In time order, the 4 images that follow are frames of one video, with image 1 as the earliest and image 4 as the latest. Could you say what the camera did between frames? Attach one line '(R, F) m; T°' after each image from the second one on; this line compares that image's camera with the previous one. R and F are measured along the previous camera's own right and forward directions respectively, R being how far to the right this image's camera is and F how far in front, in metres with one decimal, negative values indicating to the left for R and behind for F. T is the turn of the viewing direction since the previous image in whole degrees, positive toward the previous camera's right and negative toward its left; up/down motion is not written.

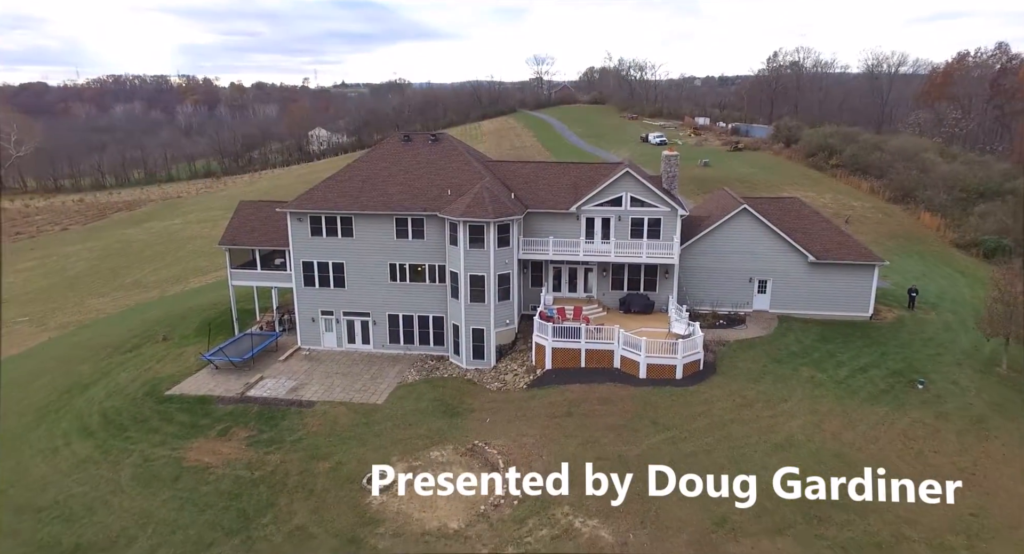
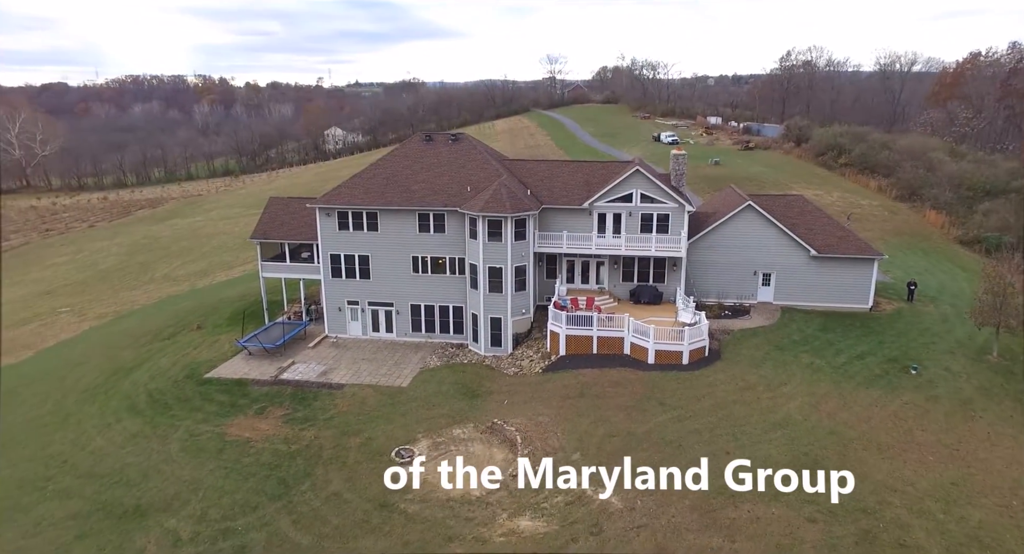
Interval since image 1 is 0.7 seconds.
(-0.2, -1.6) m; -1°
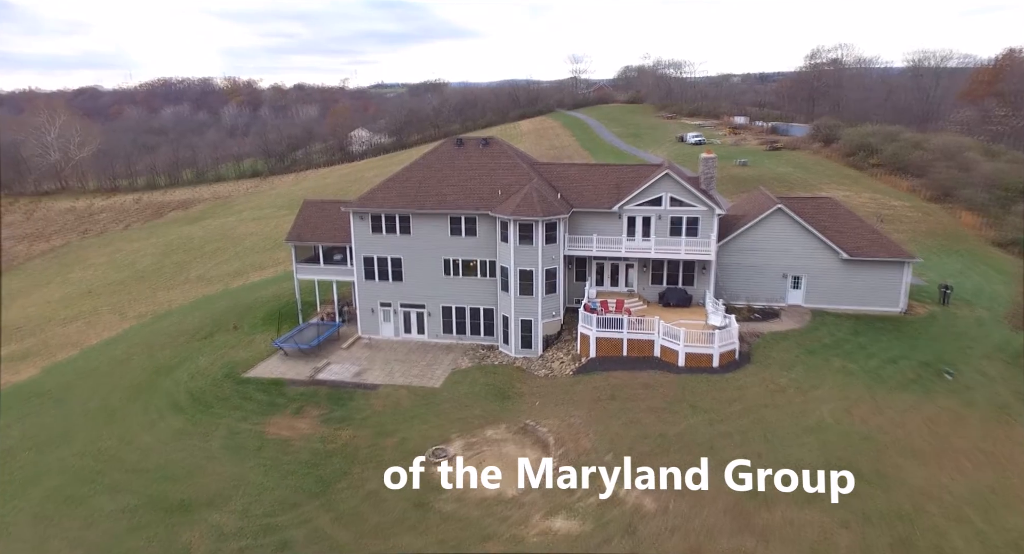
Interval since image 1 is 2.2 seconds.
(-0.4, -0.4) m; -2°
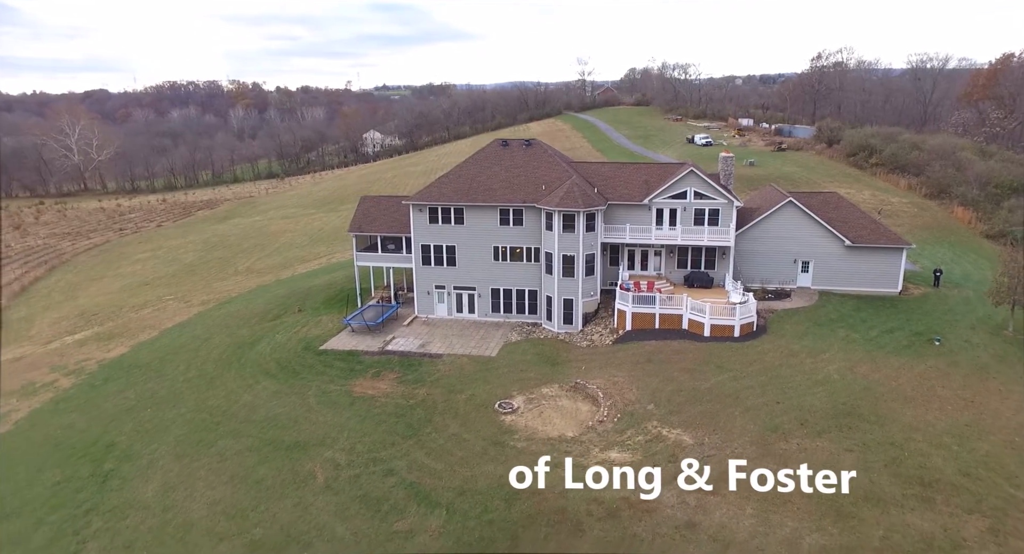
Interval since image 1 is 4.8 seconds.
(-2.2, -4.0) m; 0°
